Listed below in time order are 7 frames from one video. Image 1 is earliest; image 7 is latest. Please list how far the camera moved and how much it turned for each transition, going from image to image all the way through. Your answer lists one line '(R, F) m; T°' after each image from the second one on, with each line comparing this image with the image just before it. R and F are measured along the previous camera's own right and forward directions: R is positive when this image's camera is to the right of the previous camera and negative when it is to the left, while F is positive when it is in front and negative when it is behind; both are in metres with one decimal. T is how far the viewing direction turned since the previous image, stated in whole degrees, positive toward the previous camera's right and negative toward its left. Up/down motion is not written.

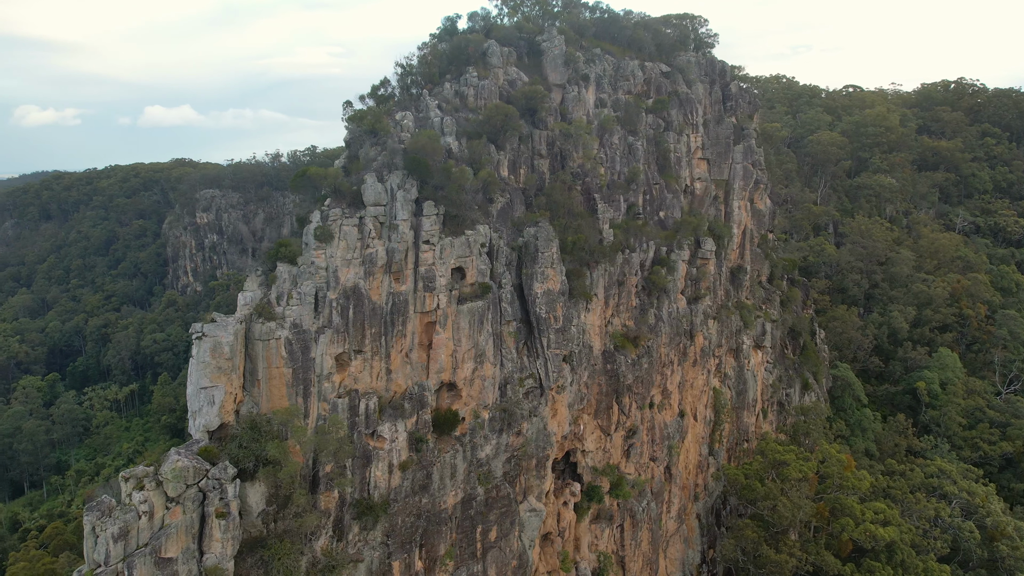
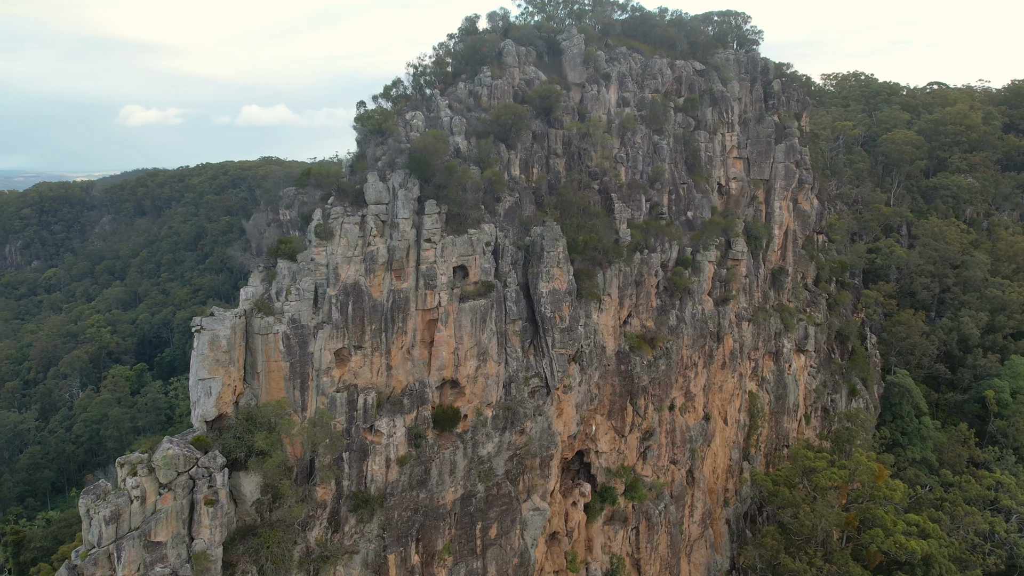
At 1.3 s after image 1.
(+1.3, 0.0) m; -4°
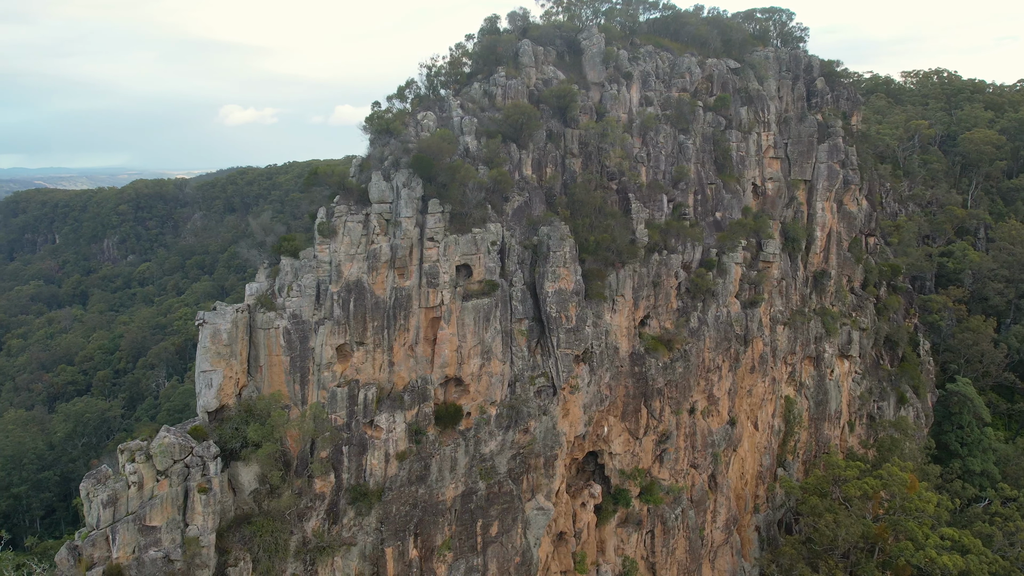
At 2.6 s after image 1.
(+1.3, 0.0) m; -4°
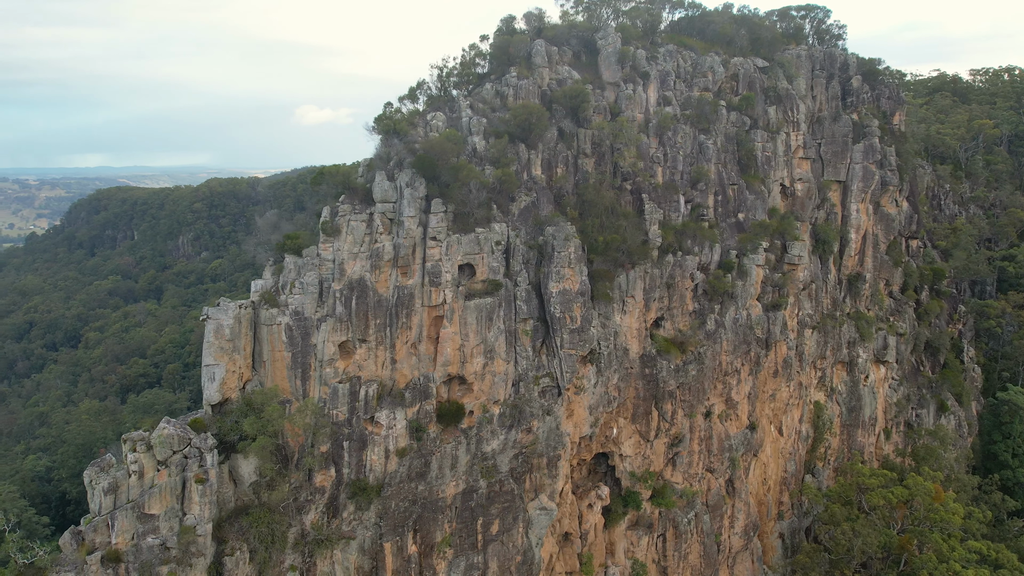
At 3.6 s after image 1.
(+1.0, -0.1) m; -3°
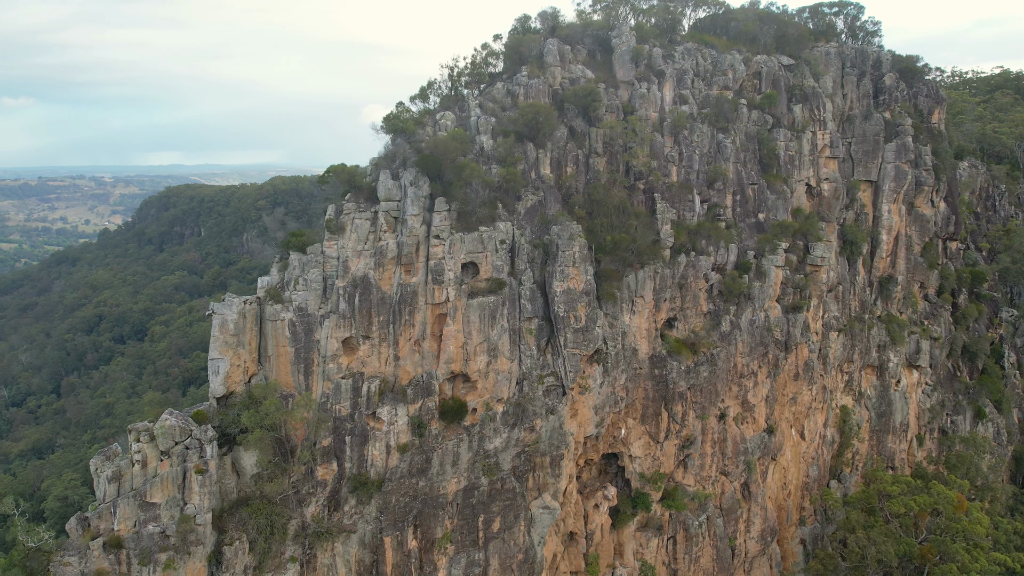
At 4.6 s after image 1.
(+0.8, -0.1) m; -2°
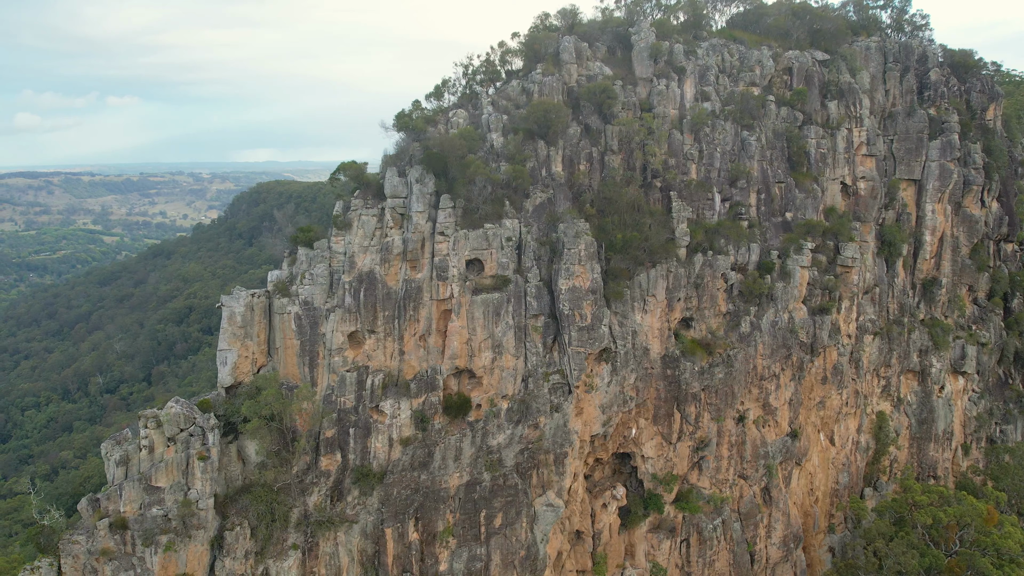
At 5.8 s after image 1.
(+1.1, -0.1) m; -3°
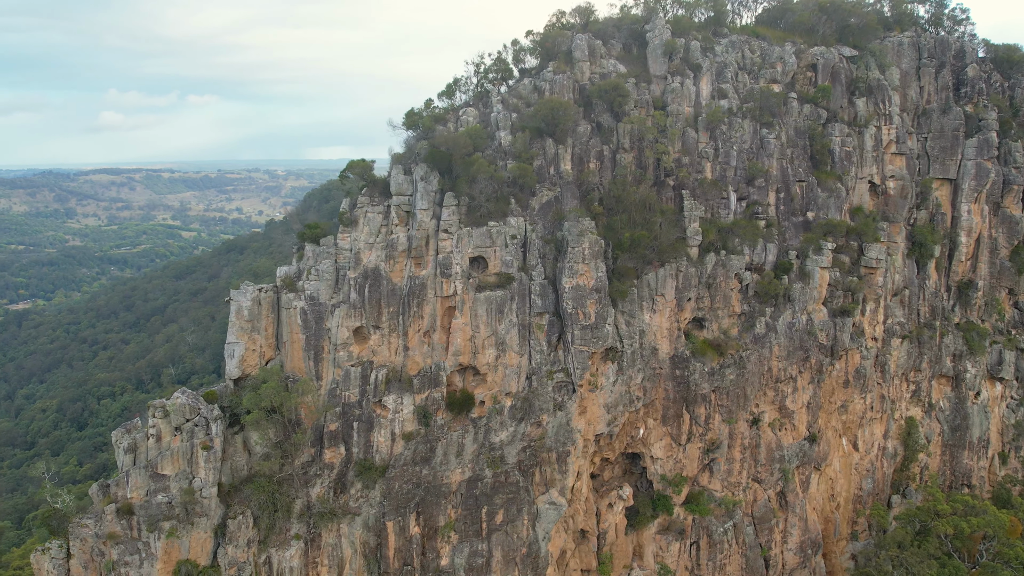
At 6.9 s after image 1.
(+0.9, -0.1) m; -3°
